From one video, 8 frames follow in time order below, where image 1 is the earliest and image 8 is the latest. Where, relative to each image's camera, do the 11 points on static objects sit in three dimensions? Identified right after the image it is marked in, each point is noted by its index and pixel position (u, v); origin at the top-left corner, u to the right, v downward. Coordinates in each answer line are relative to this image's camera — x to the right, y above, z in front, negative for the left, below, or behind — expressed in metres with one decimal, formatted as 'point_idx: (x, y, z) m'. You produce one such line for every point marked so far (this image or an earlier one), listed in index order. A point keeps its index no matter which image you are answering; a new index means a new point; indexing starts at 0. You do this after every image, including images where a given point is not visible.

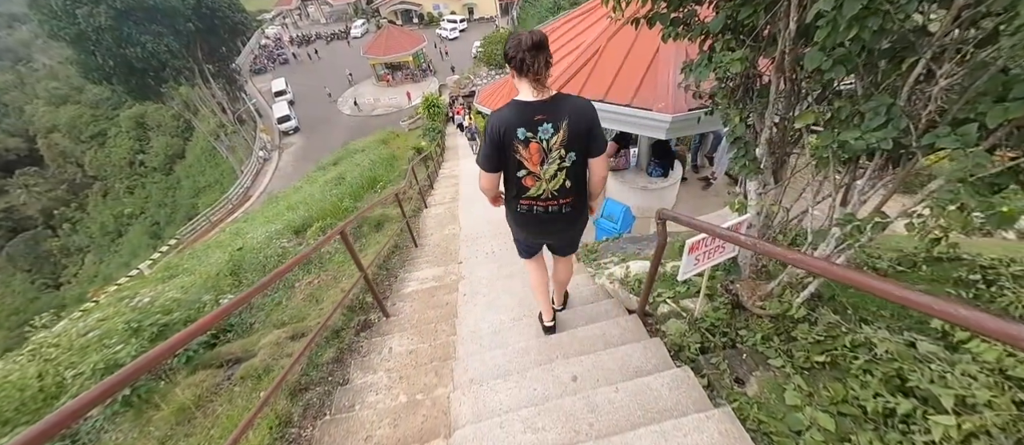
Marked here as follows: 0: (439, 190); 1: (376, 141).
0: (-1.8, +0.8, +8.3) m
1: (-7.2, +4.4, +18.1) m
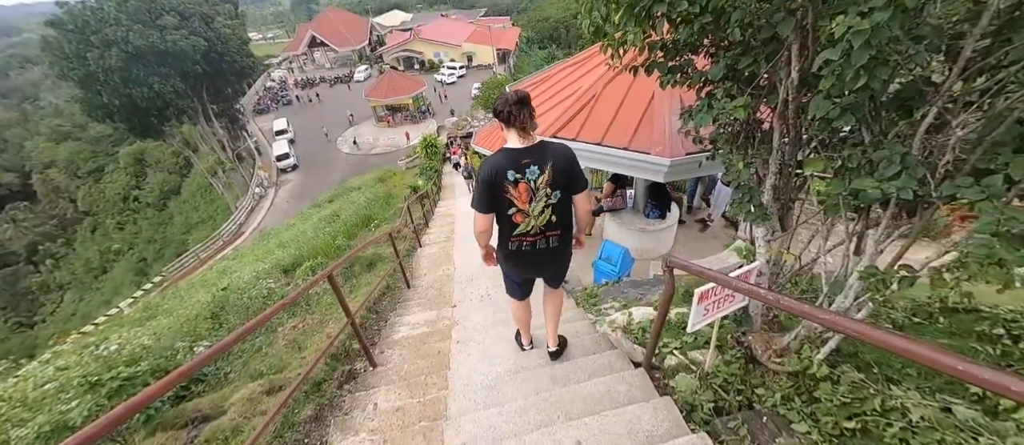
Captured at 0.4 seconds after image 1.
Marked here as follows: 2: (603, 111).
0: (-1.9, -0.2, +8.2) m
1: (-7.4, +2.3, +18.3) m
2: (+1.0, +1.2, +3.6) m
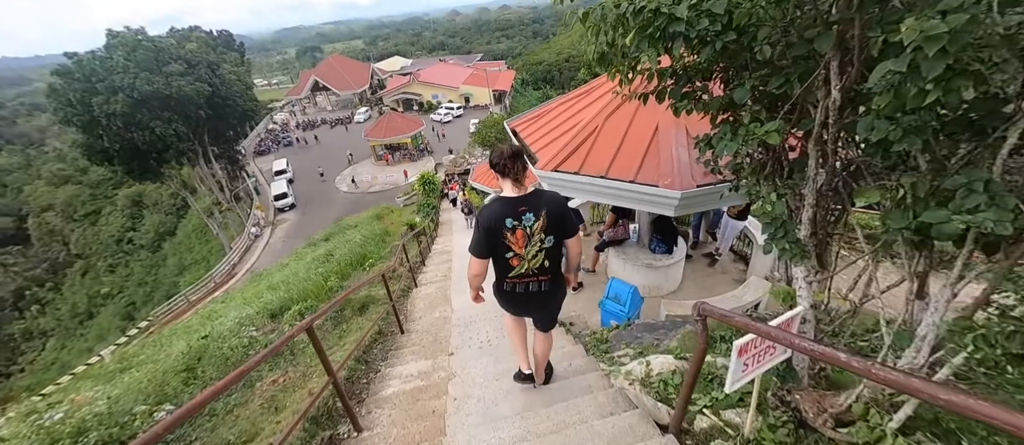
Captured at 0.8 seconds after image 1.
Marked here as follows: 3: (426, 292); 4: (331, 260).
0: (-1.9, -1.1, +7.9) m
1: (-7.5, +0.3, +18.1) m
2: (+1.0, +0.8, +3.4) m
3: (-1.5, -1.3, +6.1) m
4: (-5.1, -1.1, +9.5) m
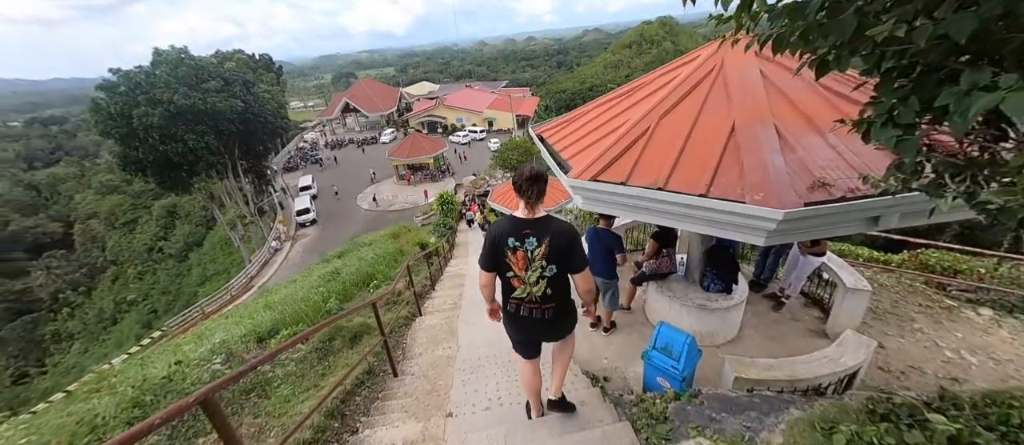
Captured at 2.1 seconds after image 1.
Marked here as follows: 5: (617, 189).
0: (-1.5, -1.5, +7.1) m
1: (-6.6, -0.6, +17.7) m
2: (+1.2, +0.6, +2.6) m
3: (-1.3, -1.6, +5.3) m
4: (-4.6, -1.5, +8.9) m
5: (+0.8, +0.3, +2.5) m
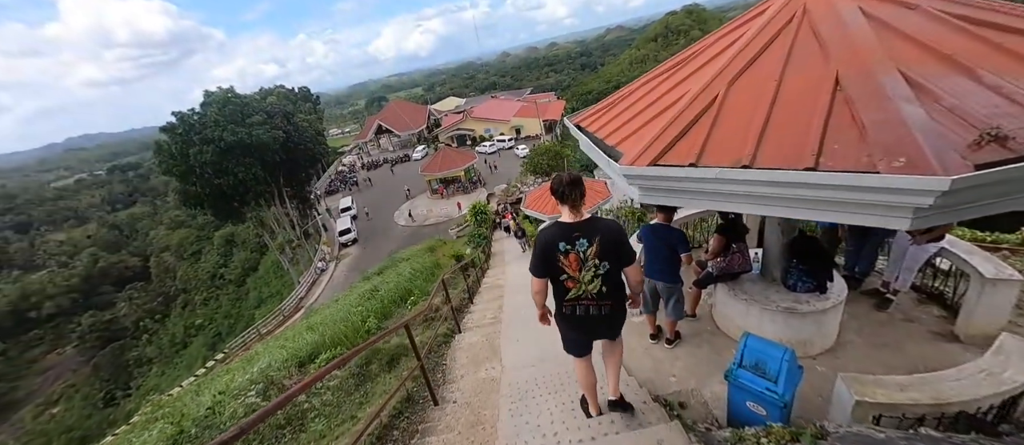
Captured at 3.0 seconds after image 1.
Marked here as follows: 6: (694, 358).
0: (-0.7, -1.7, +6.8) m
1: (-4.7, -1.4, +17.8) m
2: (+1.4, +0.7, +2.1) m
3: (-0.6, -1.7, +4.9) m
4: (-3.6, -2.0, +8.8) m
5: (+1.1, +0.3, +2.0) m
6: (+2.0, -1.5, +3.6) m
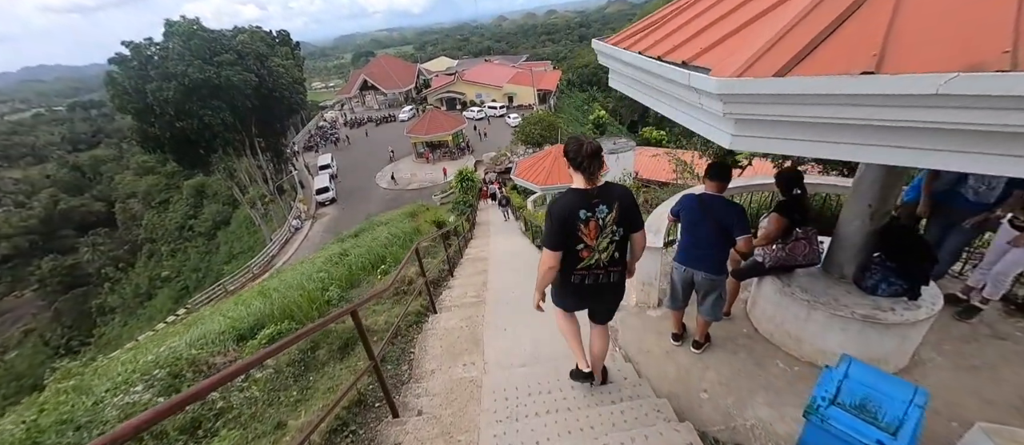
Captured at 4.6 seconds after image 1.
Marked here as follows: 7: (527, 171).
0: (-0.9, -1.0, +5.9) m
1: (-5.4, +0.4, +16.7) m
2: (+1.5, +0.8, +1.2) m
3: (-0.8, -1.2, +4.0) m
4: (-3.9, -0.9, +7.8) m
5: (+1.1, +0.4, +1.1) m
6: (+1.8, -1.2, +2.9) m
7: (+0.6, +2.2, +14.6) m
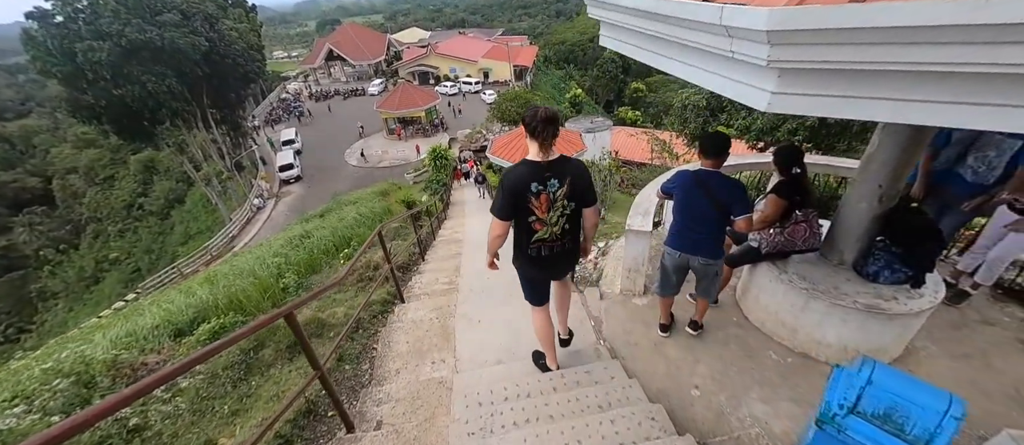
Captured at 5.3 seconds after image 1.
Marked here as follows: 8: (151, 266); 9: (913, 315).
0: (-1.3, -0.7, +5.5) m
1: (-6.5, +1.4, +15.8) m
2: (+1.5, +0.8, +0.8) m
3: (-1.0, -1.0, +3.6) m
4: (-4.5, -0.5, +7.2) m
5: (+1.1, +0.5, +0.8) m
6: (+1.6, -1.1, +2.7) m
7: (-0.4, +3.1, +14.1) m
8: (-21.5, -2.7, +19.5) m
9: (+2.7, -0.6, +2.3) m
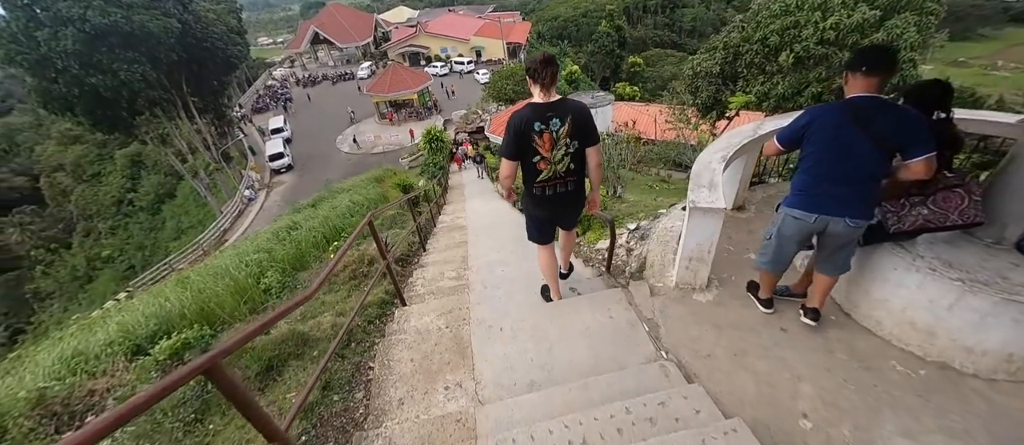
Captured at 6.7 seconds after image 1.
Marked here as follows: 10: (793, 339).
0: (-1.1, -0.5, +4.8) m
1: (-6.4, +1.9, +15.0) m
2: (+1.6, +0.9, +0.1) m
3: (-0.8, -0.9, +3.0) m
4: (-4.3, -0.3, +6.4) m
5: (+1.3, +0.5, 0.0) m
6: (+1.9, -0.9, +2.0) m
7: (-0.3, +3.7, +13.2) m
8: (-21.3, -2.6, +18.8) m
9: (+3.0, -0.4, +1.6) m
10: (+1.9, -0.8, +2.2) m
